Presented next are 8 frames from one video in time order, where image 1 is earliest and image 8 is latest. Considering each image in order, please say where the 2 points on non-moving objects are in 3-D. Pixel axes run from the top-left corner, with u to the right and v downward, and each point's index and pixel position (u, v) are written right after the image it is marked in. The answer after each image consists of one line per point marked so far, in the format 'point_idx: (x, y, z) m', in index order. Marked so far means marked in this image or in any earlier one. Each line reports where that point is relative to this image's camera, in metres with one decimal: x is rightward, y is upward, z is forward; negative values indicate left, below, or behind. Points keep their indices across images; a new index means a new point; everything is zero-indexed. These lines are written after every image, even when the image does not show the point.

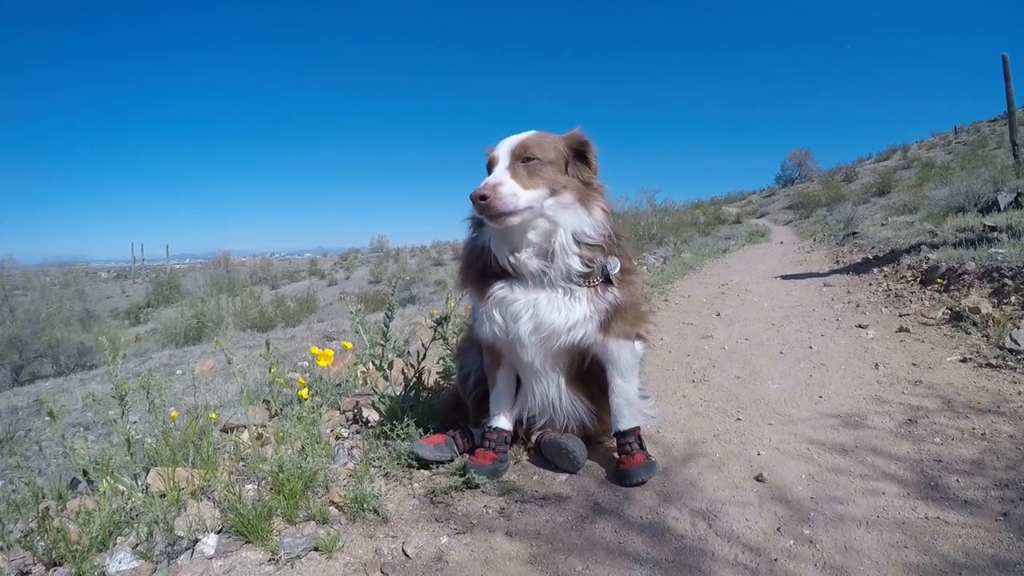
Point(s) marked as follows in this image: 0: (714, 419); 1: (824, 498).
0: (+1.3, -0.9, +3.9) m
1: (+1.6, -1.0, +2.9) m
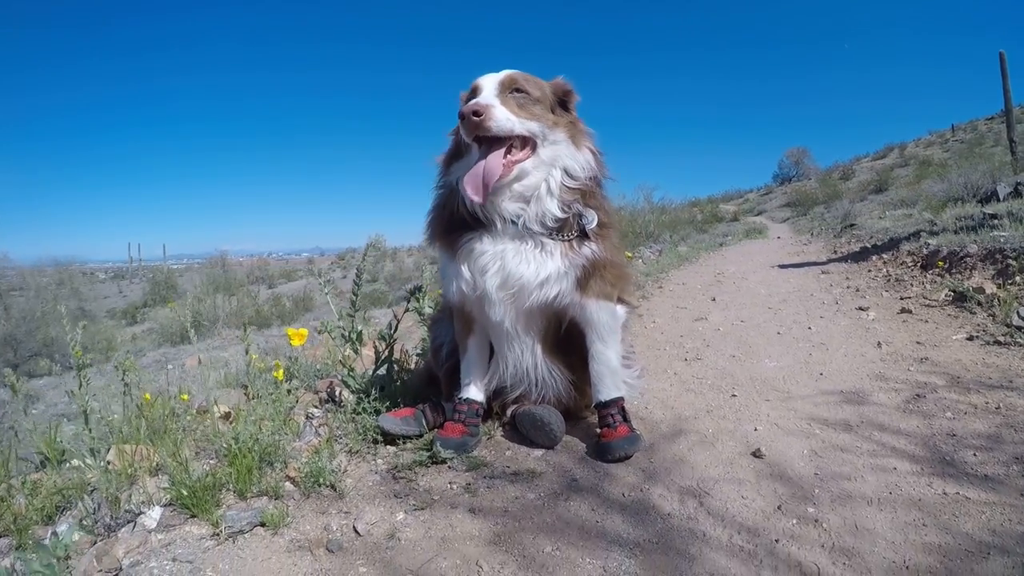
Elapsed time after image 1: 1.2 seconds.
0: (+1.2, -0.7, +3.6) m
1: (+1.4, -0.8, +2.6) m
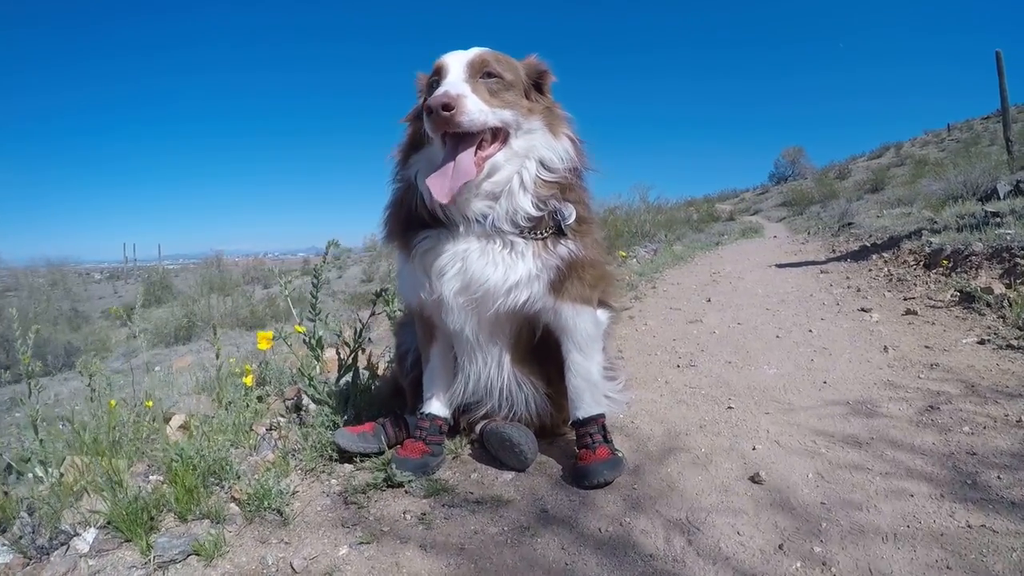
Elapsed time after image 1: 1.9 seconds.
0: (+1.1, -0.7, +3.3) m
1: (+1.3, -0.8, +2.3) m
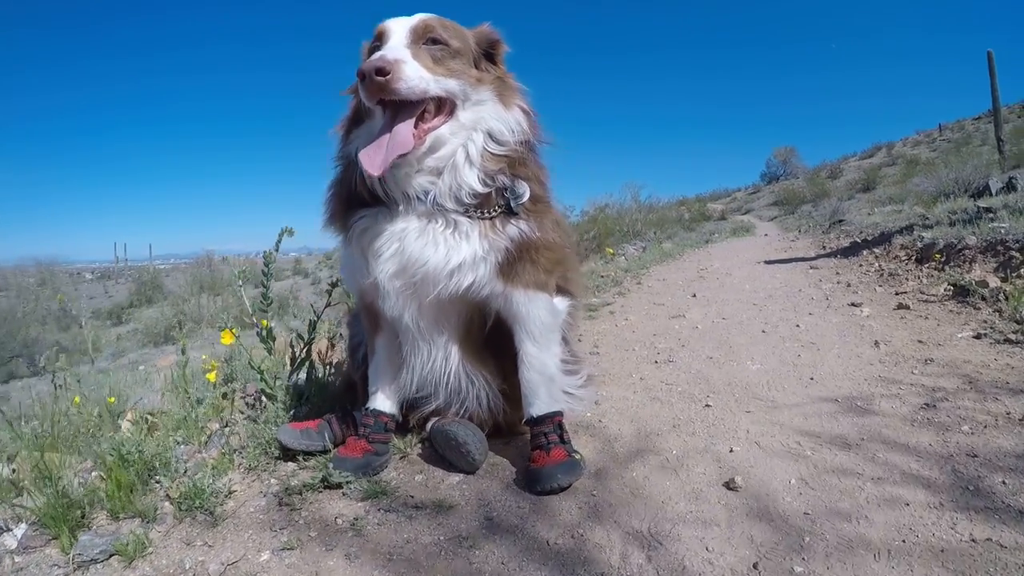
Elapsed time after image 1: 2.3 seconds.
0: (+0.8, -0.6, +3.0) m
1: (+1.1, -0.8, +2.0) m
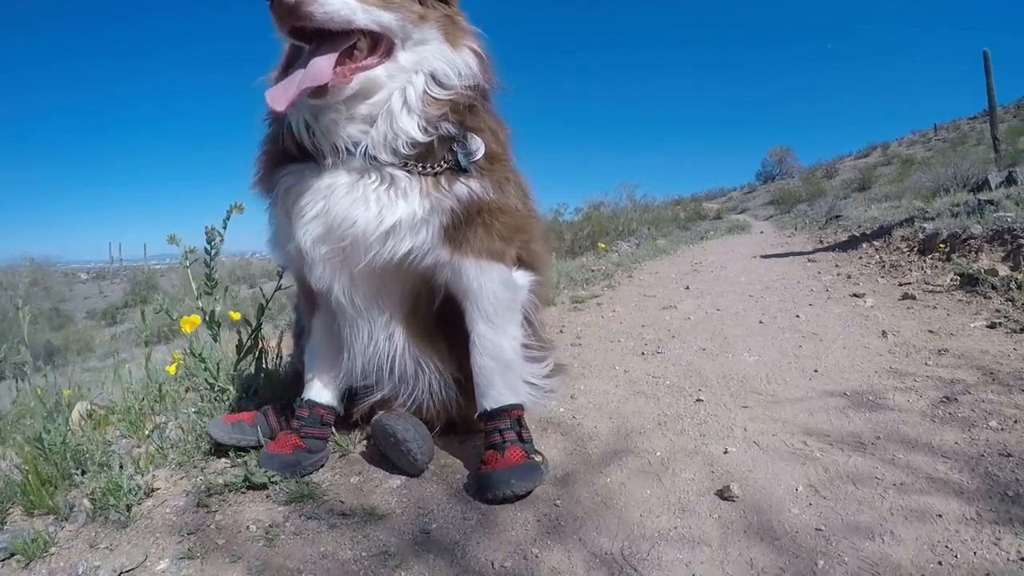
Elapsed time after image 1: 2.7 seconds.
0: (+0.7, -0.5, +2.6) m
1: (+0.9, -0.7, +1.7) m
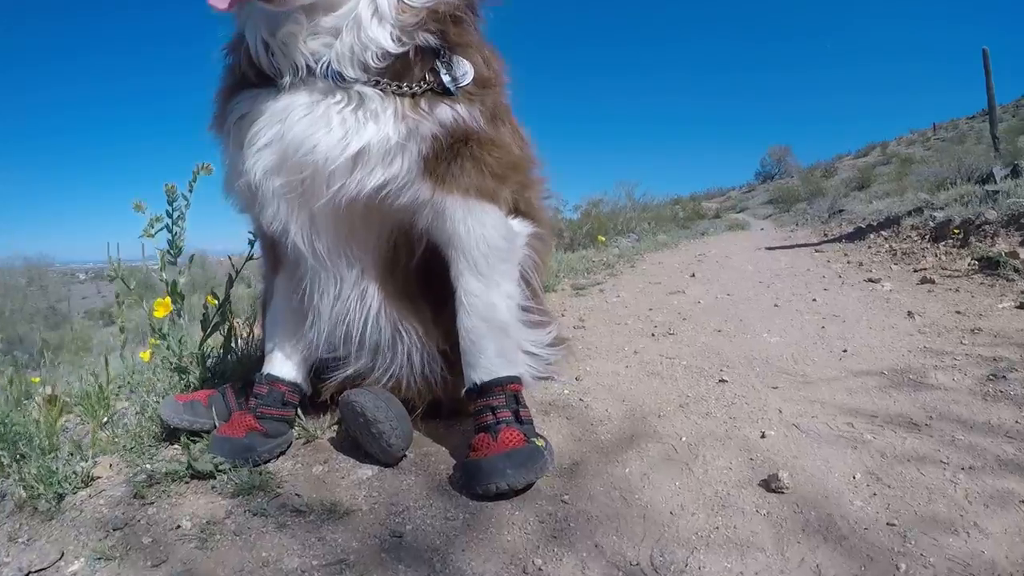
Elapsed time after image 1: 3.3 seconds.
0: (+0.7, -0.4, +2.3) m
1: (+0.9, -0.5, +1.3) m
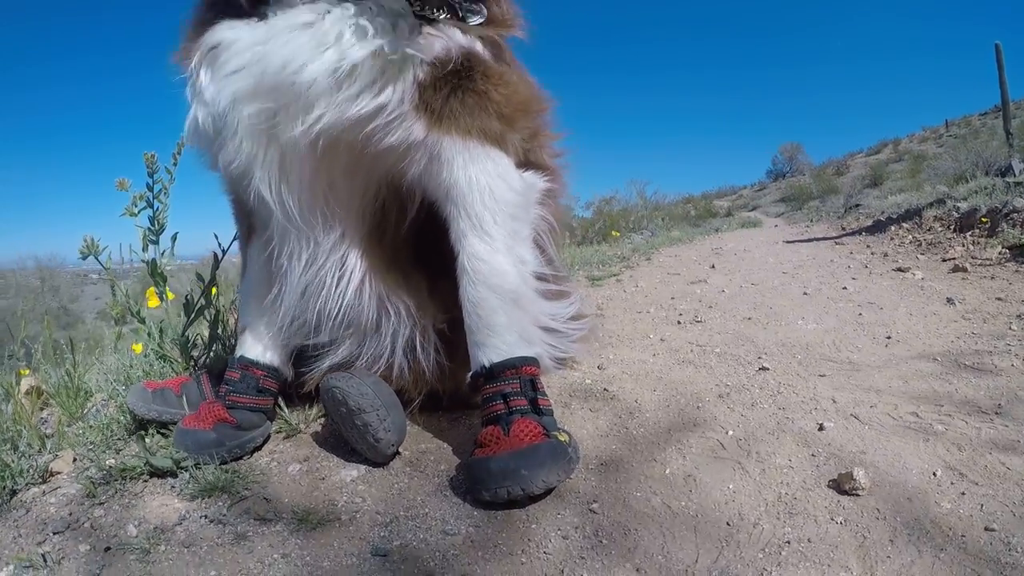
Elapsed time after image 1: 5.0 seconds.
0: (+0.7, -0.3, +2.1) m
1: (+0.9, -0.5, +1.1) m
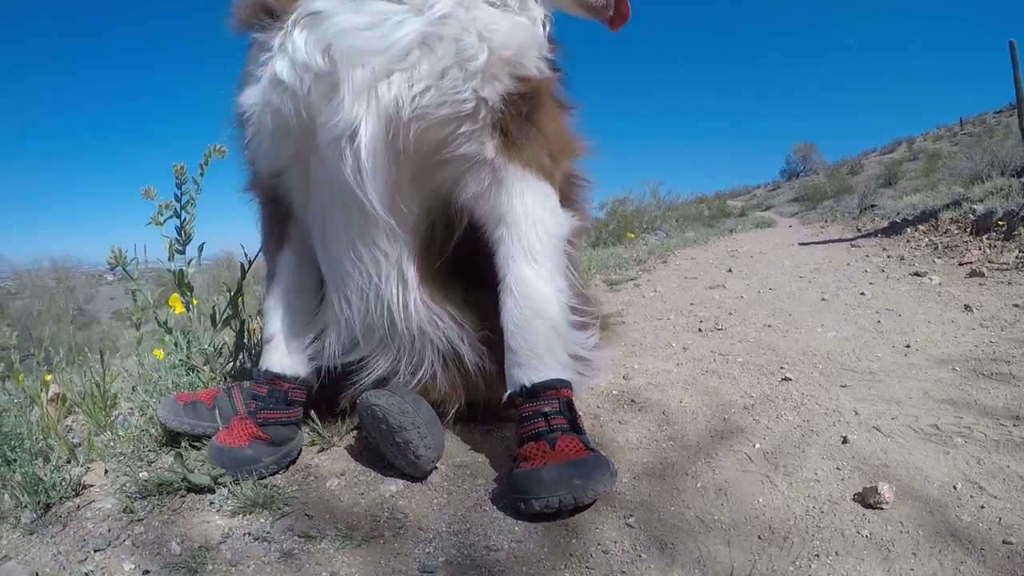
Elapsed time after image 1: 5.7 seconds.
0: (+0.8, -0.3, +2.1) m
1: (+1.0, -0.5, +1.1) m
